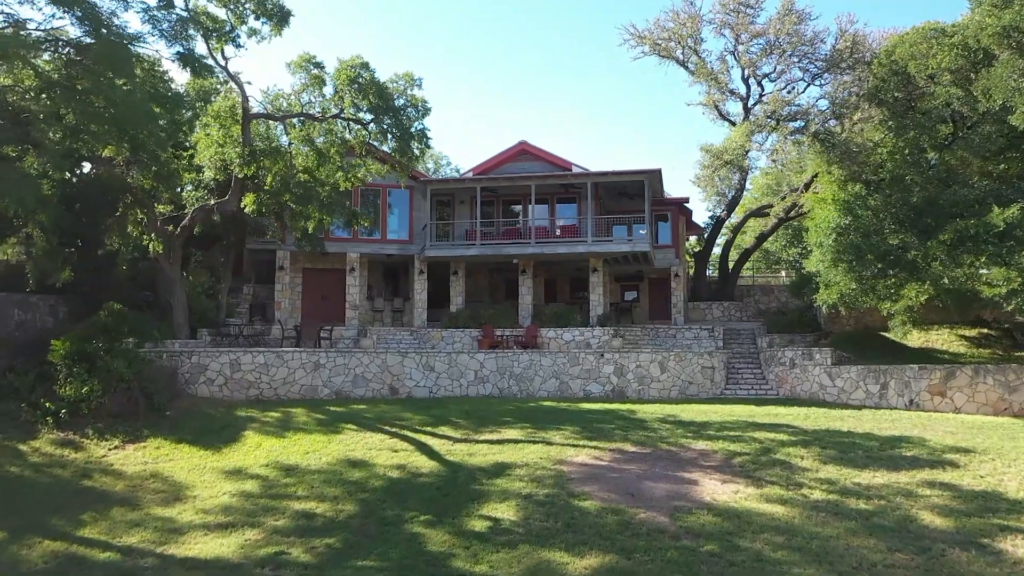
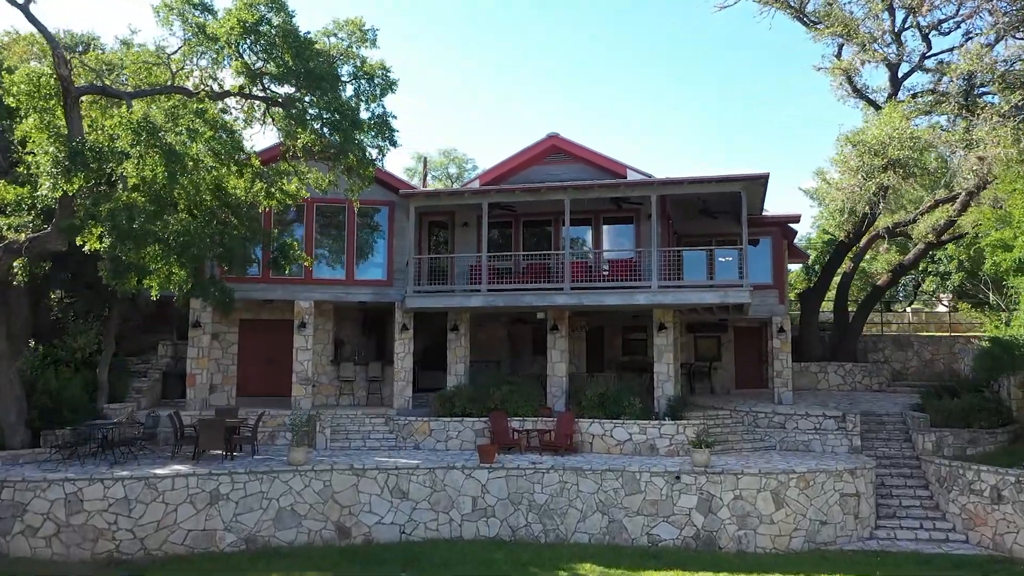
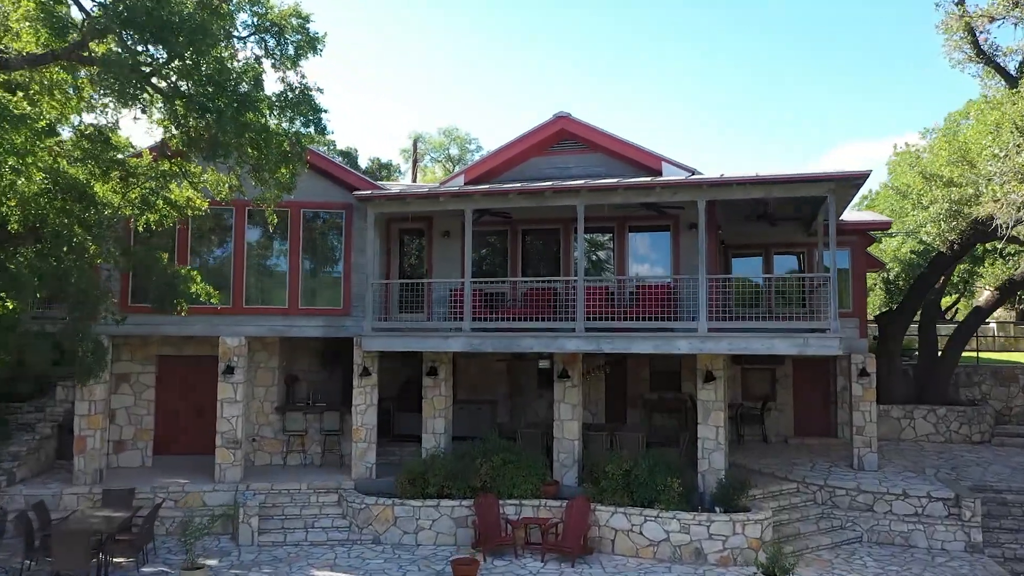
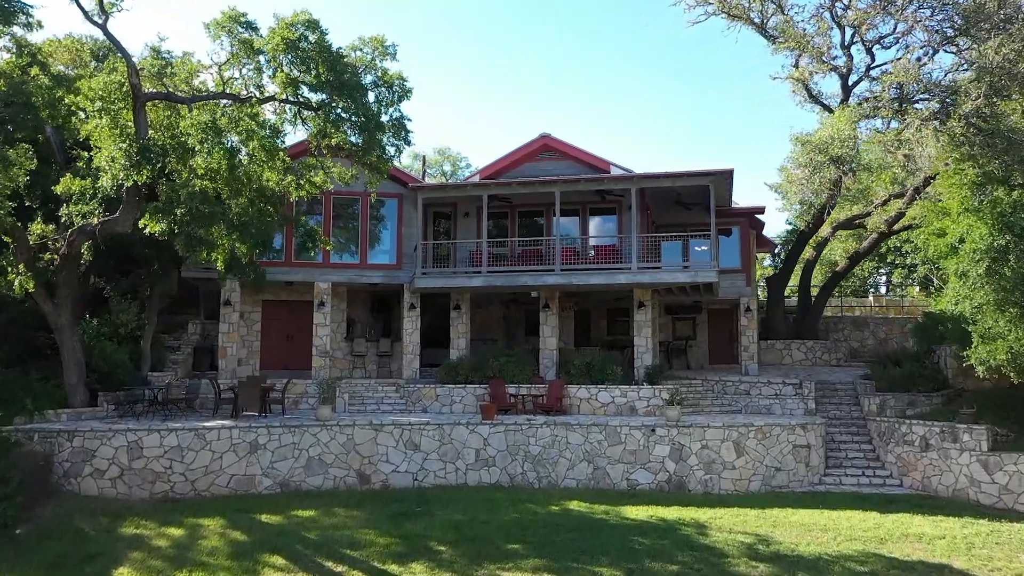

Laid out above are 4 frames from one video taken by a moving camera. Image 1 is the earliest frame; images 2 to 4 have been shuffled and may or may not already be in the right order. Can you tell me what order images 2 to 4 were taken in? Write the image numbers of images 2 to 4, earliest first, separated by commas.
4, 2, 3
